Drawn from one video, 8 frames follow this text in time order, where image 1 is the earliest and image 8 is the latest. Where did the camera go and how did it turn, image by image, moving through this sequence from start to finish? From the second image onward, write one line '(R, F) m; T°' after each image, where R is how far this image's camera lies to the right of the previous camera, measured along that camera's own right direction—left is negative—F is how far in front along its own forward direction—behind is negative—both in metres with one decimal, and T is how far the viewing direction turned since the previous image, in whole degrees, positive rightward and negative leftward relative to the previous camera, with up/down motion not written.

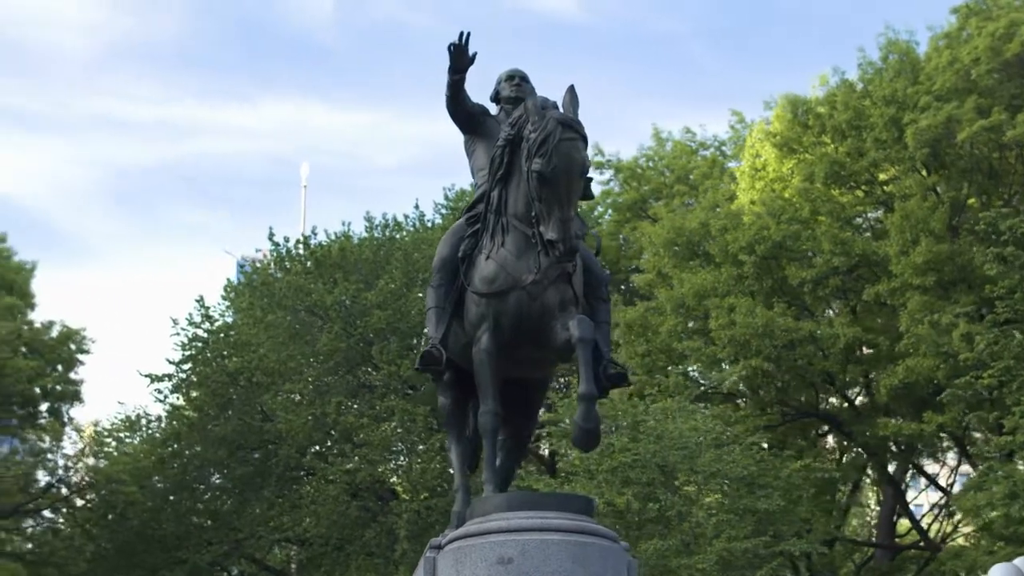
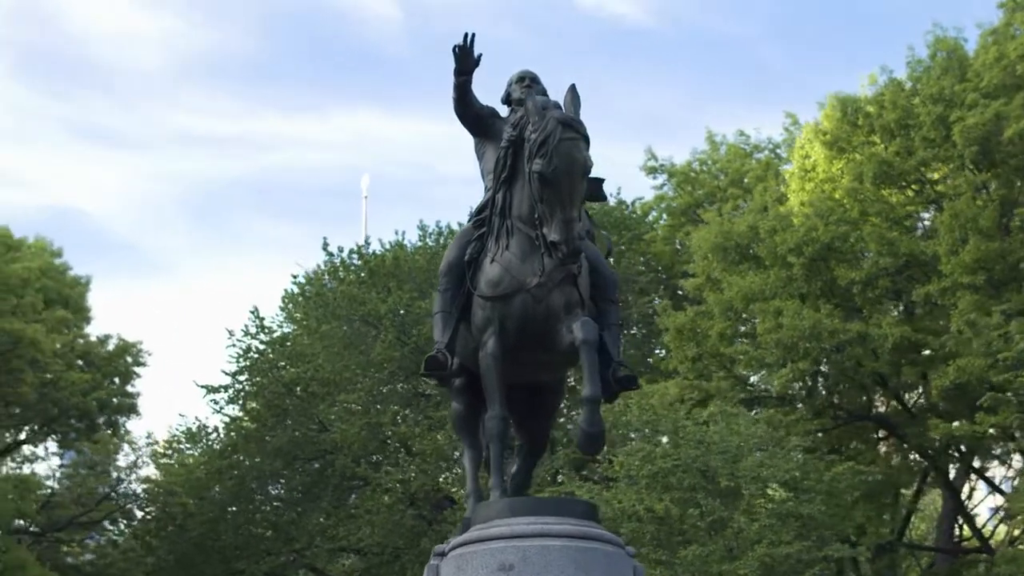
(+0.3, +0.1) m; -2°
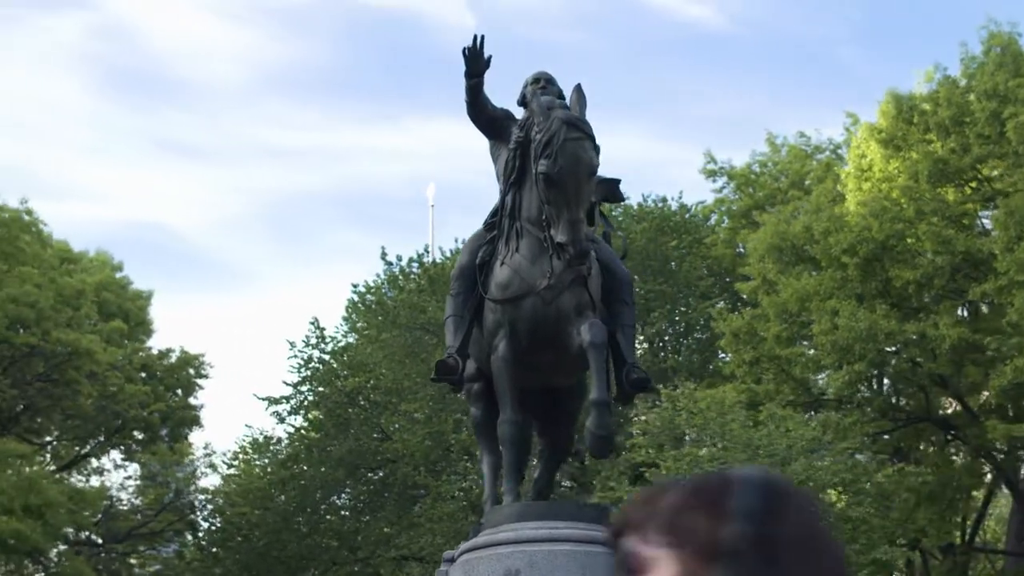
(+0.3, +0.1) m; -2°
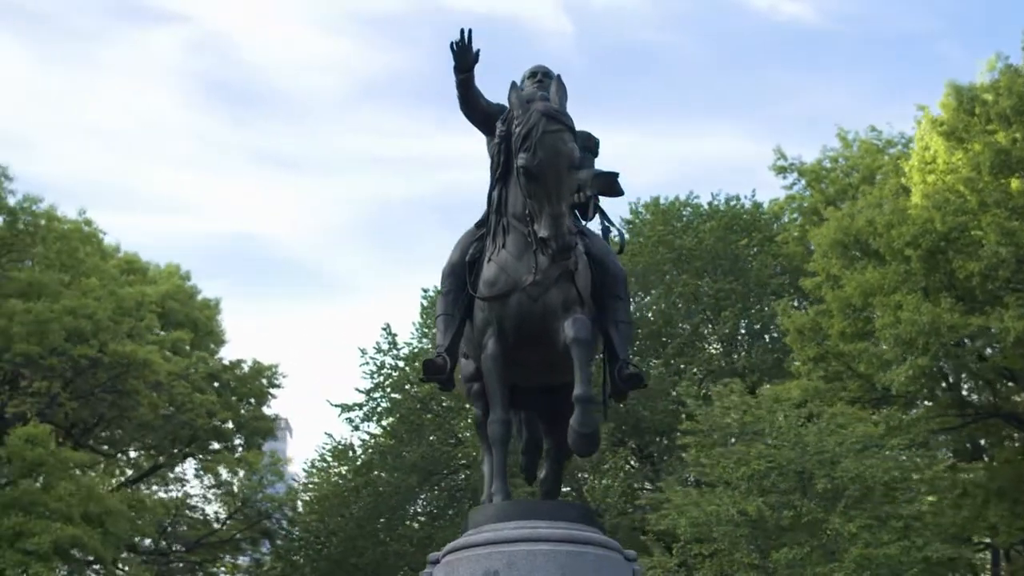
(+0.5, +0.2) m; -3°
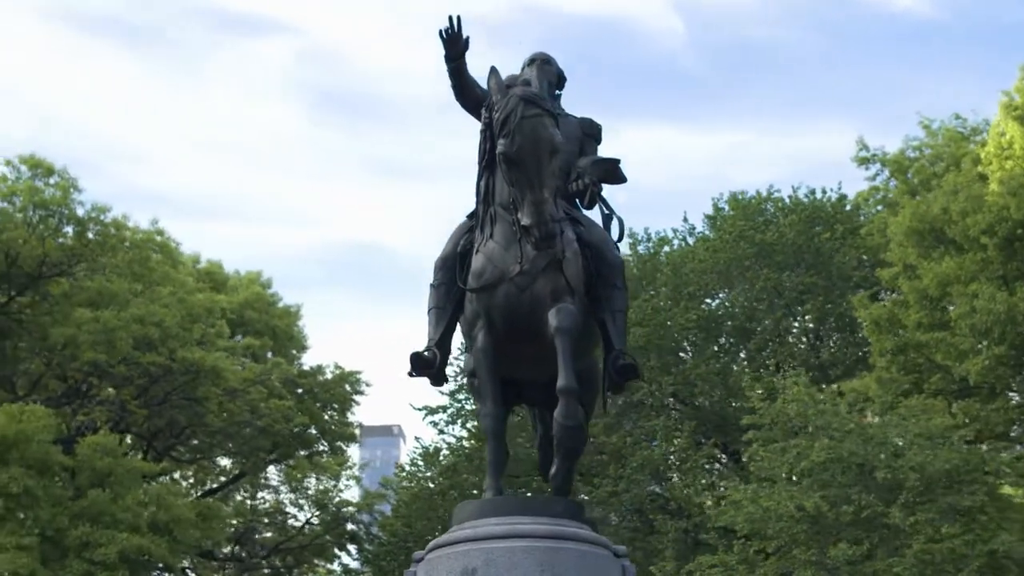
(+0.6, +0.3) m; -3°
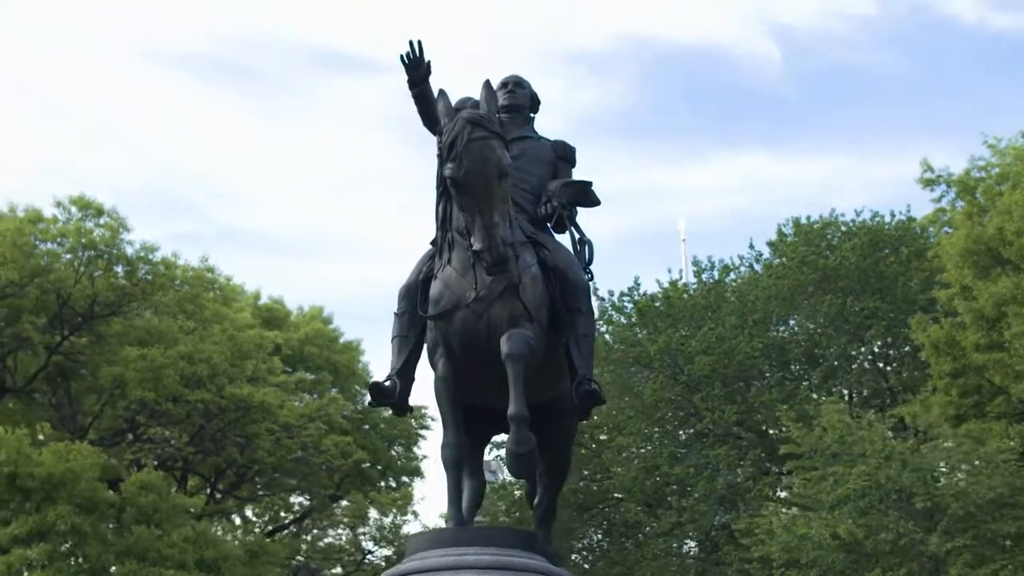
(+0.7, +0.2) m; -3°
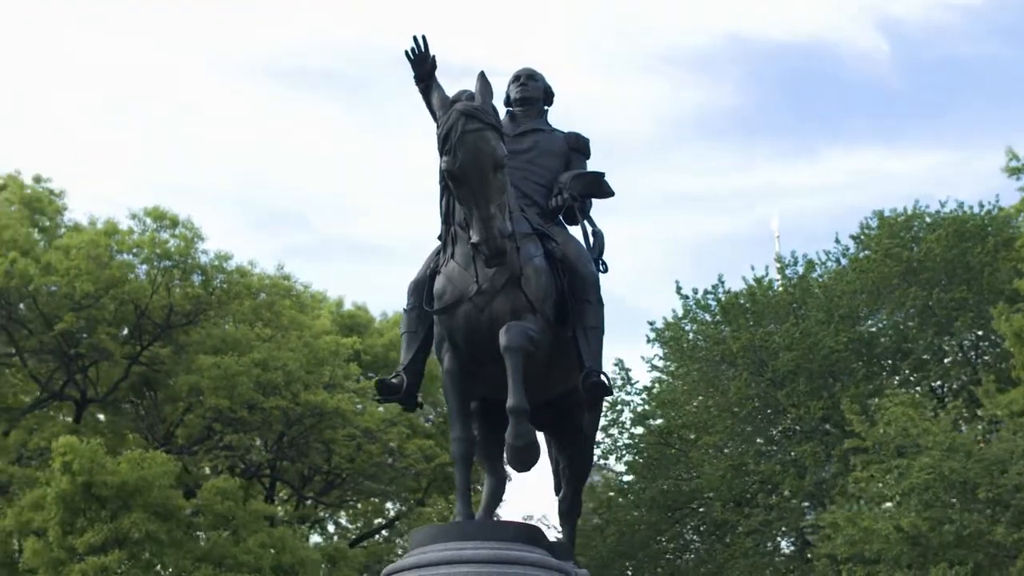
(+0.5, +0.1) m; -3°
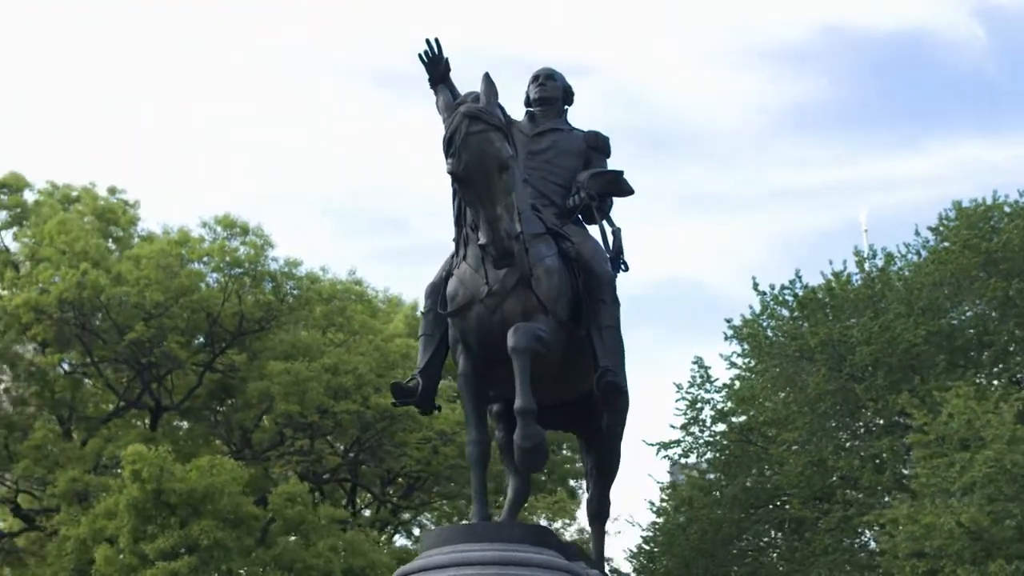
(+0.4, 0.0) m; -3°
